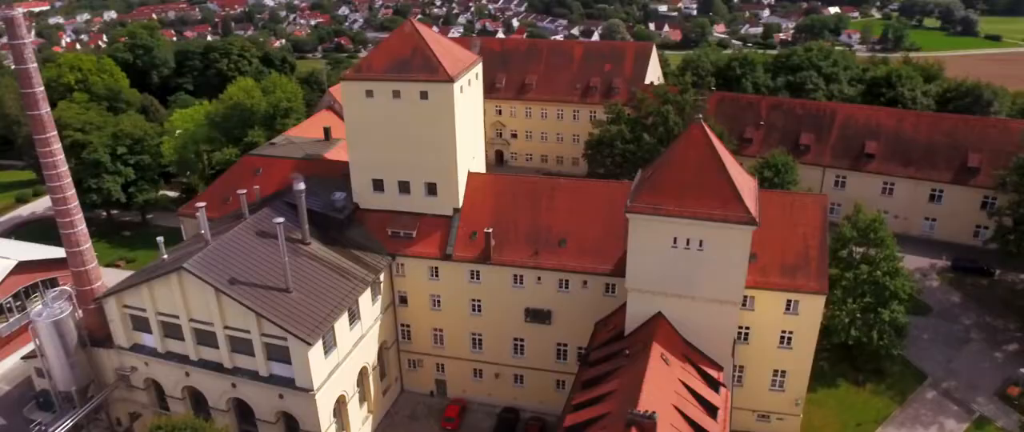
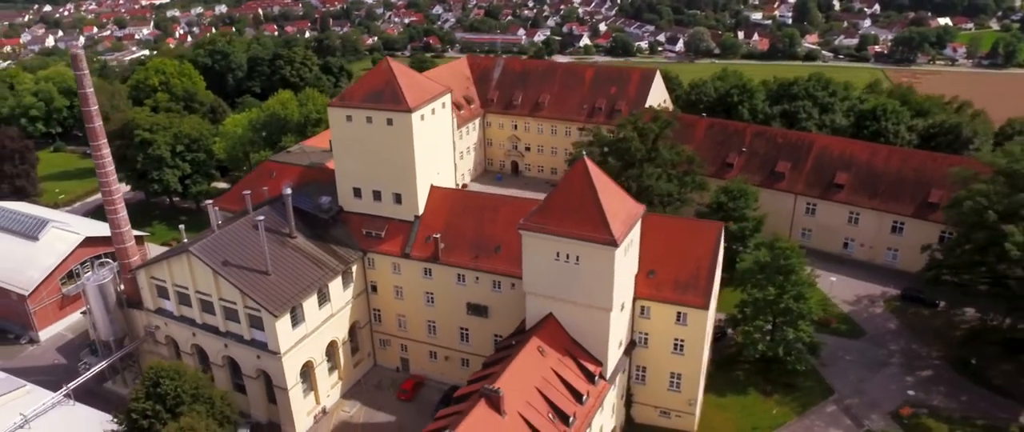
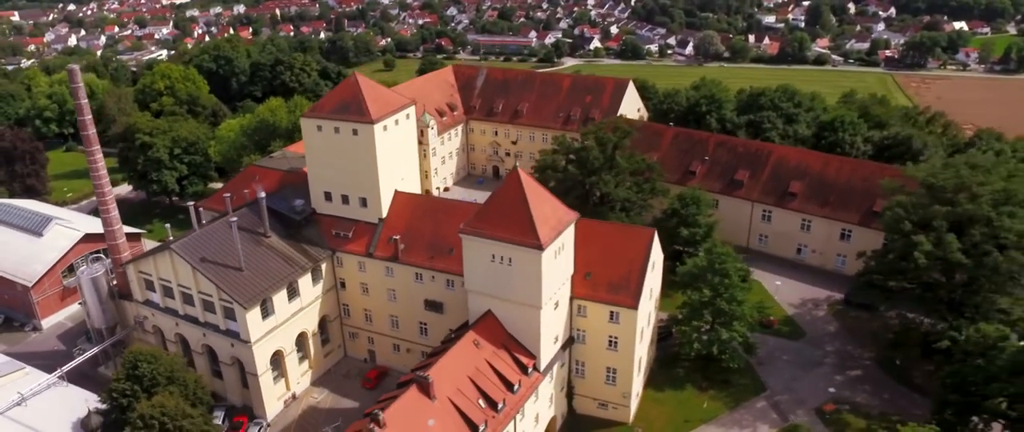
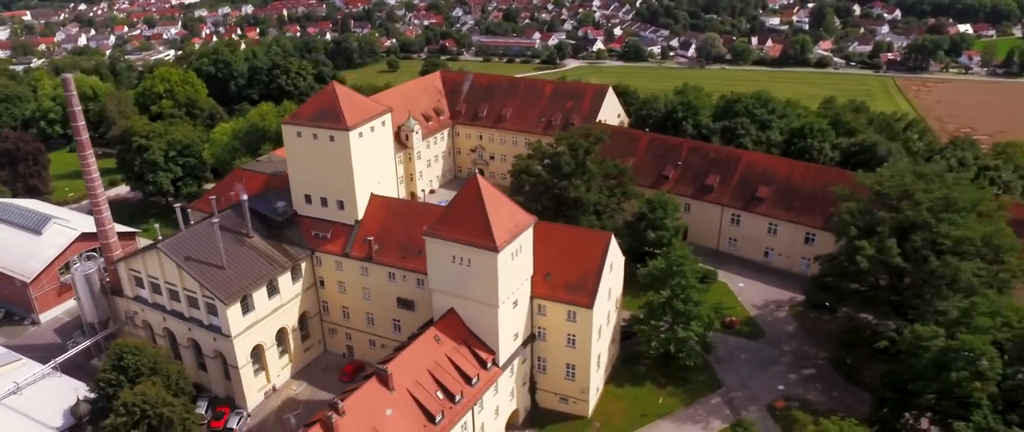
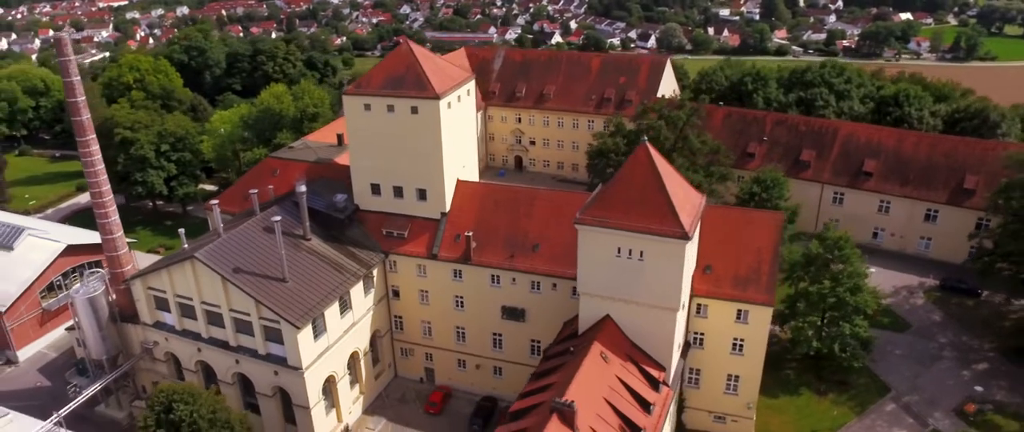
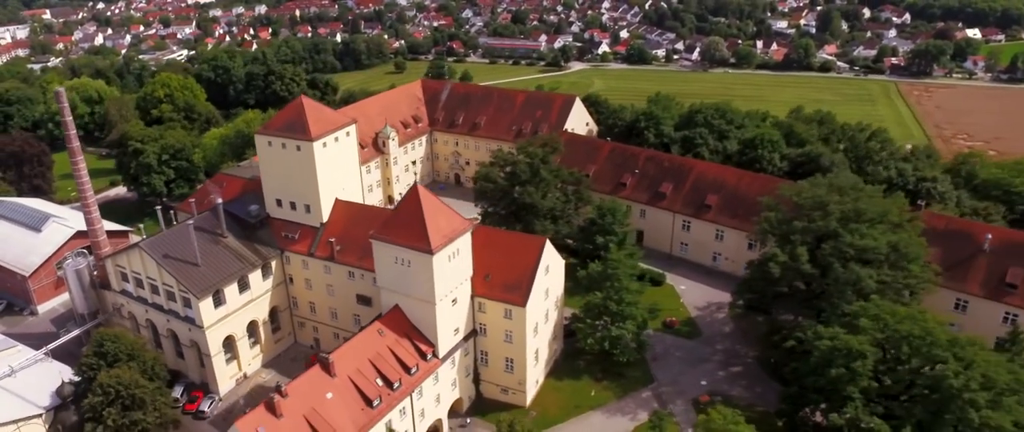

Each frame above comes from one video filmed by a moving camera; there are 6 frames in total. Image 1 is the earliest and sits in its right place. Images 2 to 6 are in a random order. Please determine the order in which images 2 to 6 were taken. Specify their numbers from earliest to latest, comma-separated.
5, 2, 3, 4, 6
